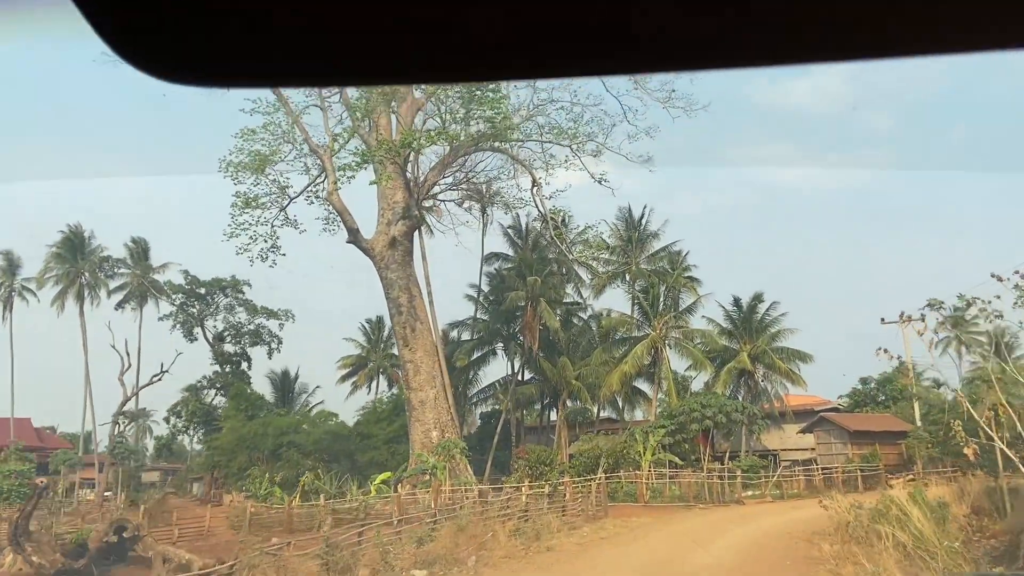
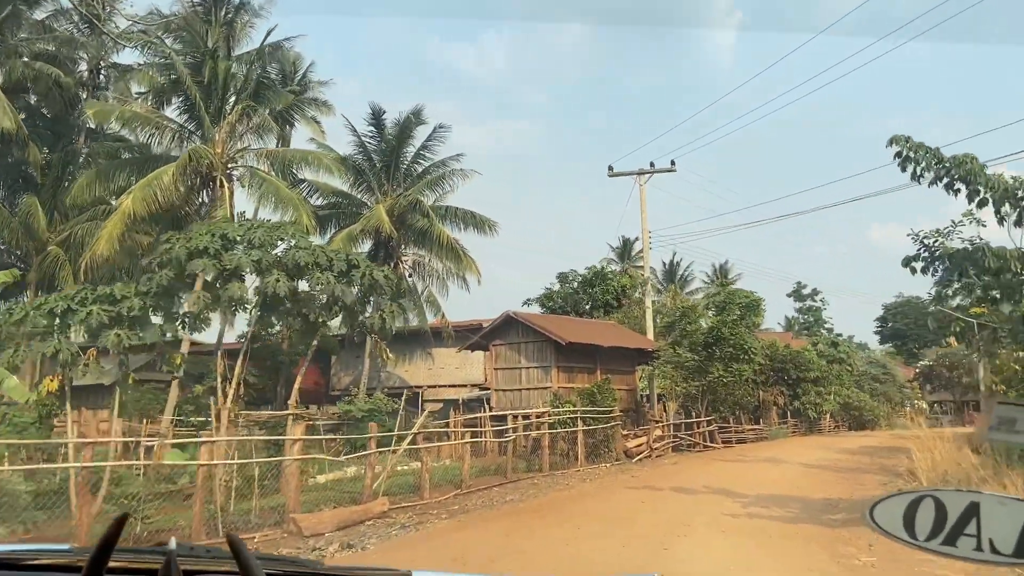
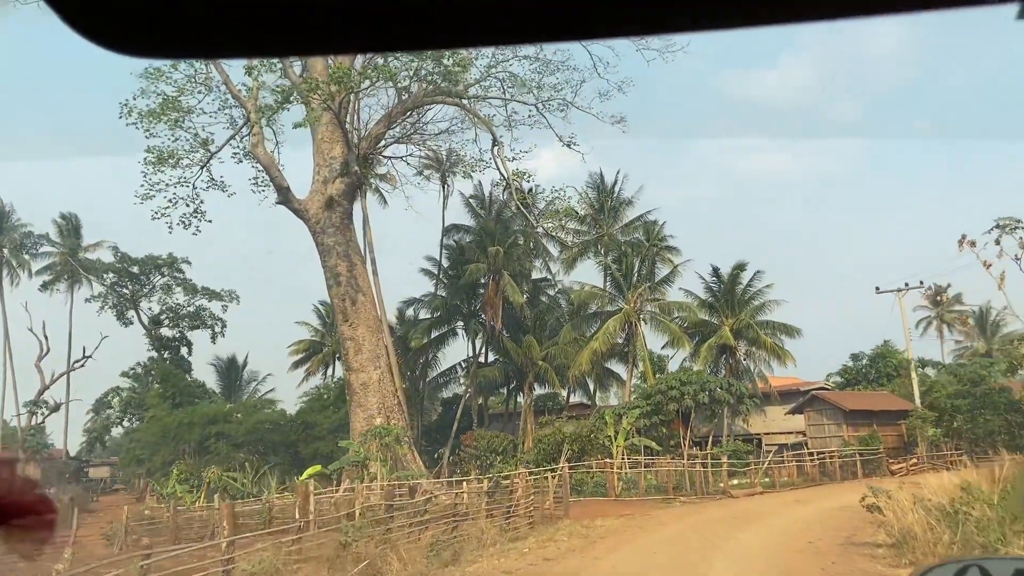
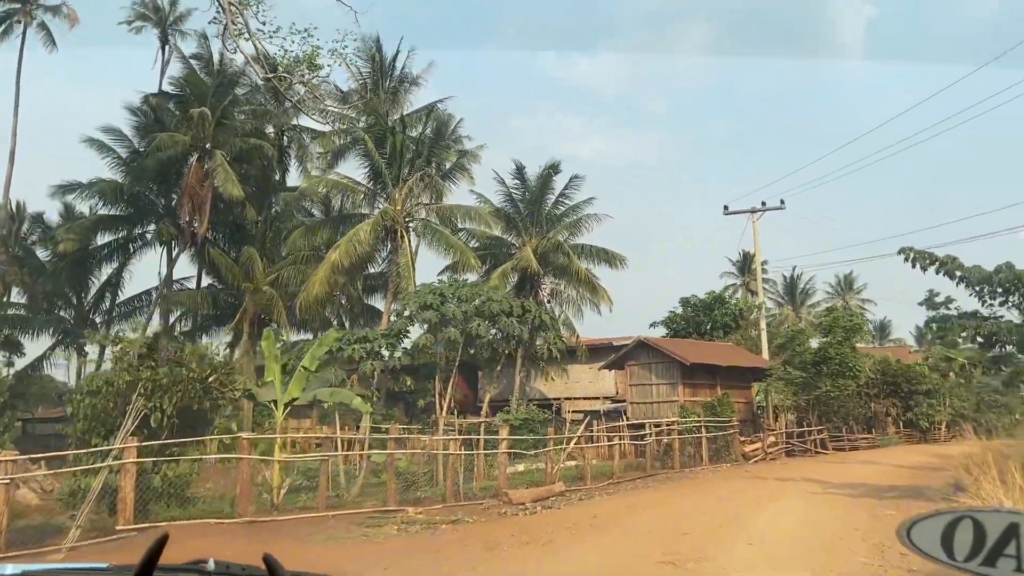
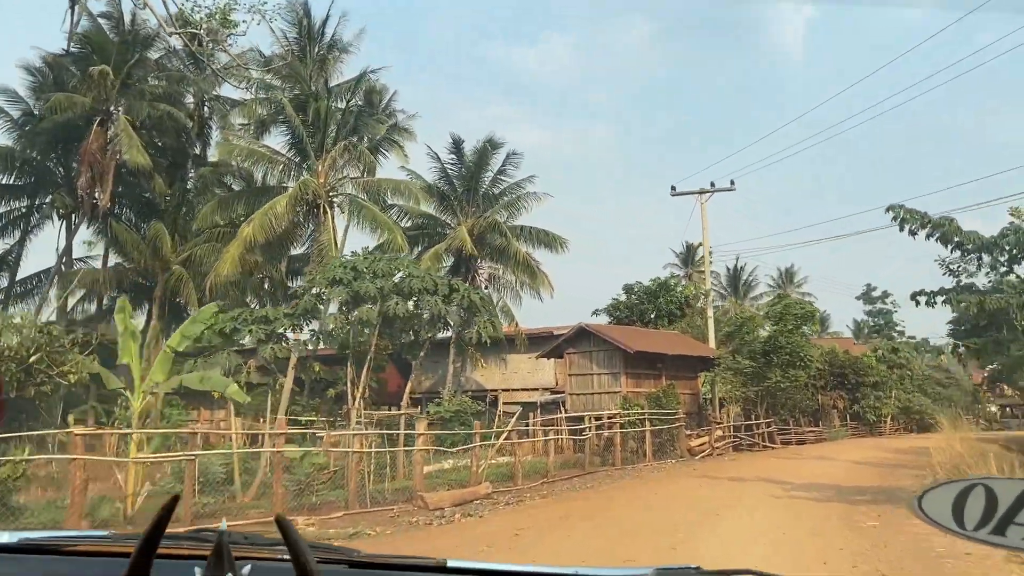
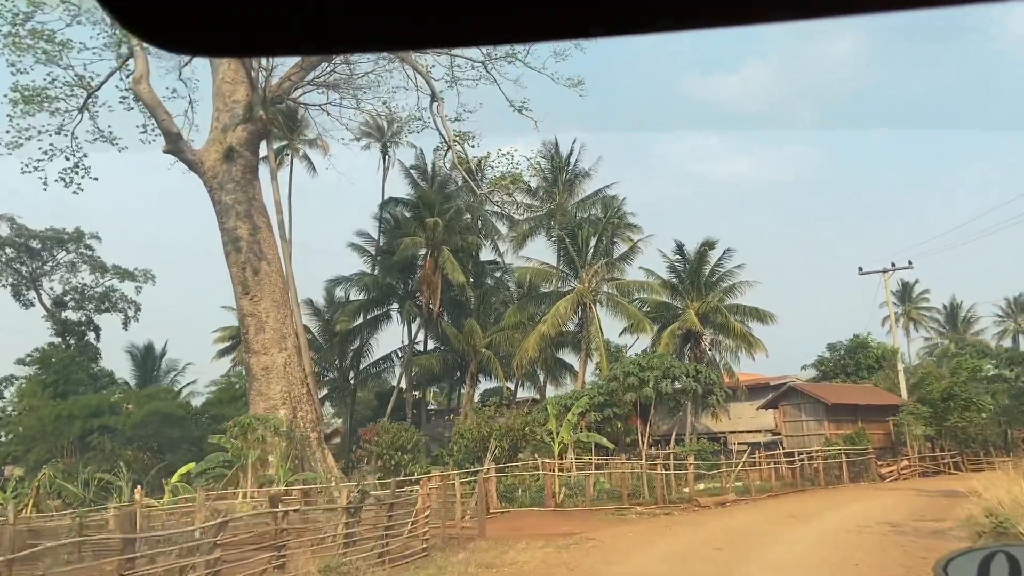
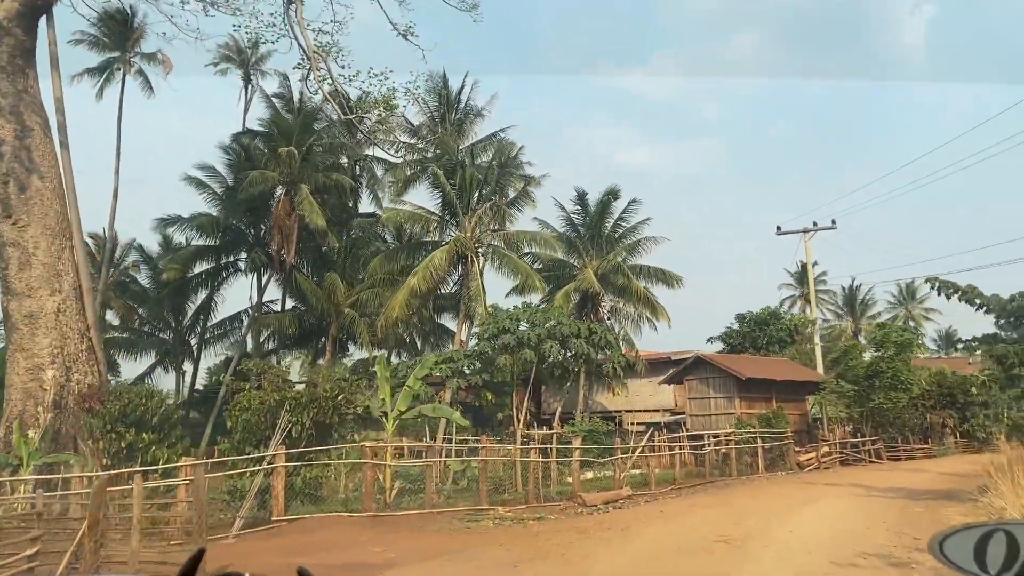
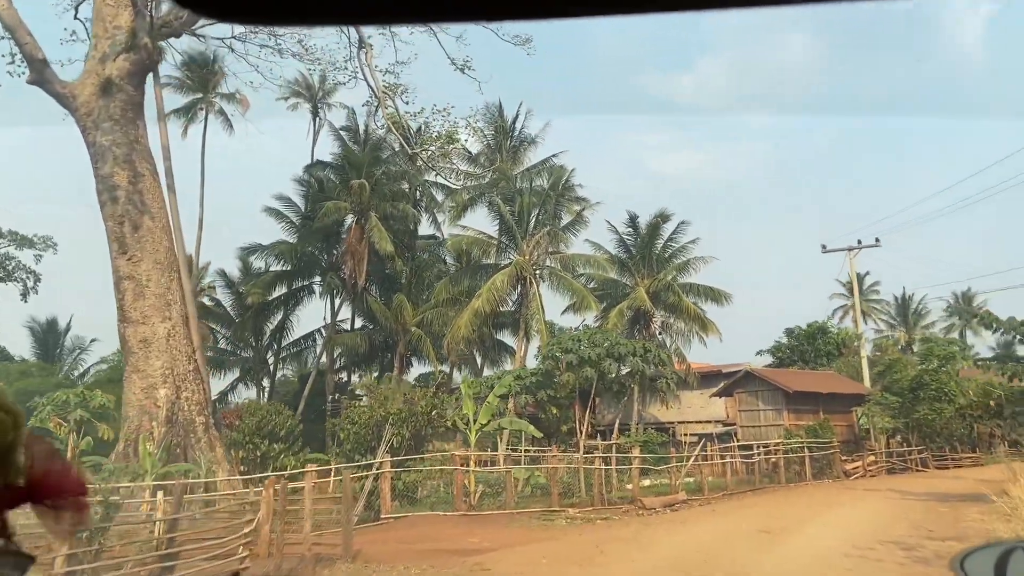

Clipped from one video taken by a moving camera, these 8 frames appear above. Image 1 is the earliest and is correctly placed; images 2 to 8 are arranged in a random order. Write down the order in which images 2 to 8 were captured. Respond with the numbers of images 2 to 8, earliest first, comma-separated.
3, 6, 8, 7, 4, 5, 2
